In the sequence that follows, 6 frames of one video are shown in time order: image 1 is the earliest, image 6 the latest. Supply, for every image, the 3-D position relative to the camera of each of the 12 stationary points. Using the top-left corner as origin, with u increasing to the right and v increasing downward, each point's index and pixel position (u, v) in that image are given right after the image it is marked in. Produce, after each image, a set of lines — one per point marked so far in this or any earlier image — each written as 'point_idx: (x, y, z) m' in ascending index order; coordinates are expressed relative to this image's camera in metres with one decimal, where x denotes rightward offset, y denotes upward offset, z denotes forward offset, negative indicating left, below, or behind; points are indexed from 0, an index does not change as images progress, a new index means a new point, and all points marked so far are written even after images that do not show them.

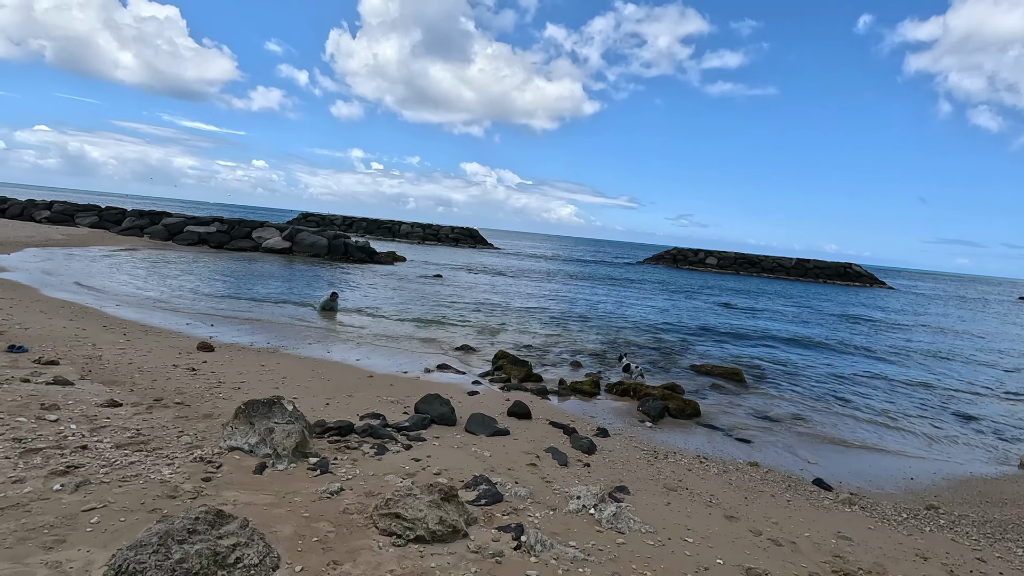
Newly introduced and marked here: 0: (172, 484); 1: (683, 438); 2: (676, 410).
0: (-3.0, -1.7, +4.7) m
1: (+2.9, -2.5, +9.0) m
2: (+3.1, -2.3, +10.2) m
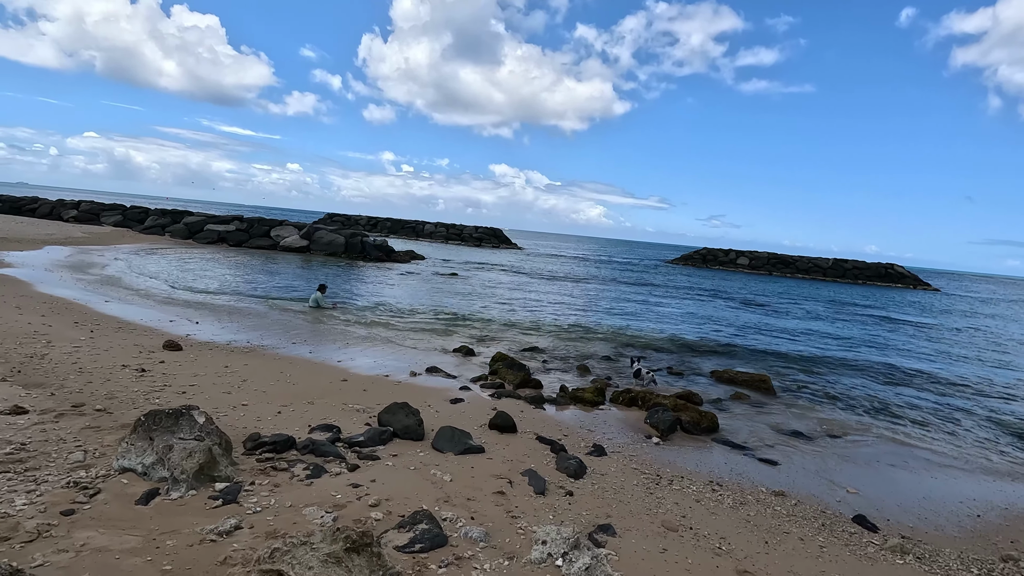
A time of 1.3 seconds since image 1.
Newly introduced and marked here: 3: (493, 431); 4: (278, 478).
0: (-3.5, -1.6, +3.7) m
1: (+2.6, -2.4, +7.7) m
2: (+3.0, -2.2, +8.9) m
3: (-0.3, -2.0, +7.3) m
4: (-2.2, -1.8, +5.0) m
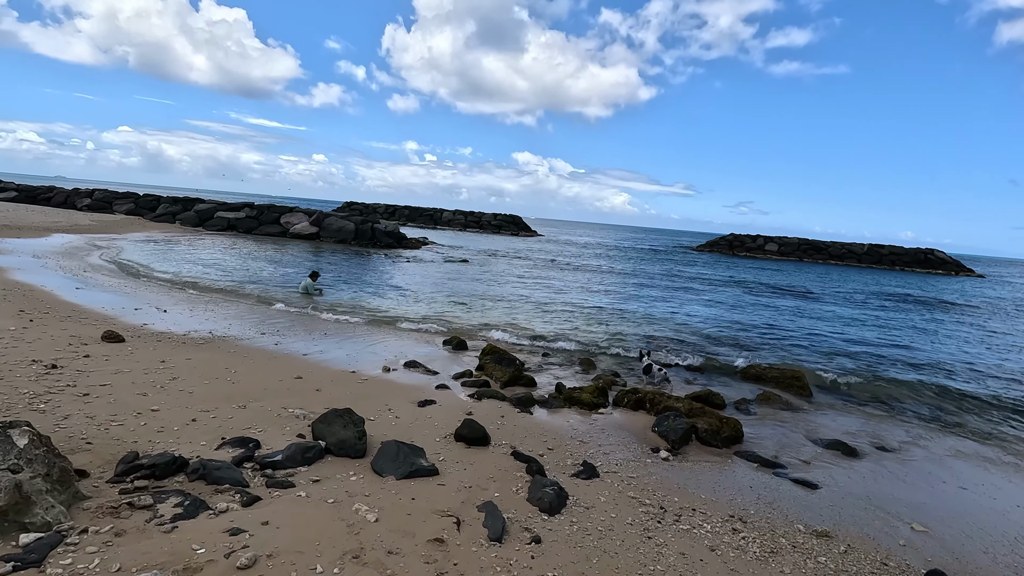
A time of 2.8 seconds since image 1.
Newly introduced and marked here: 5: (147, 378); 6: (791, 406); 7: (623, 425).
0: (-4.0, -1.5, +2.5) m
1: (+2.3, -2.2, +6.1) m
2: (+2.7, -2.0, +7.4) m
3: (-0.6, -1.7, +5.9) m
4: (-2.6, -1.6, +3.7) m
5: (-4.7, -1.2, +6.9) m
6: (+4.9, -2.1, +9.5) m
7: (+1.6, -1.9, +7.5) m
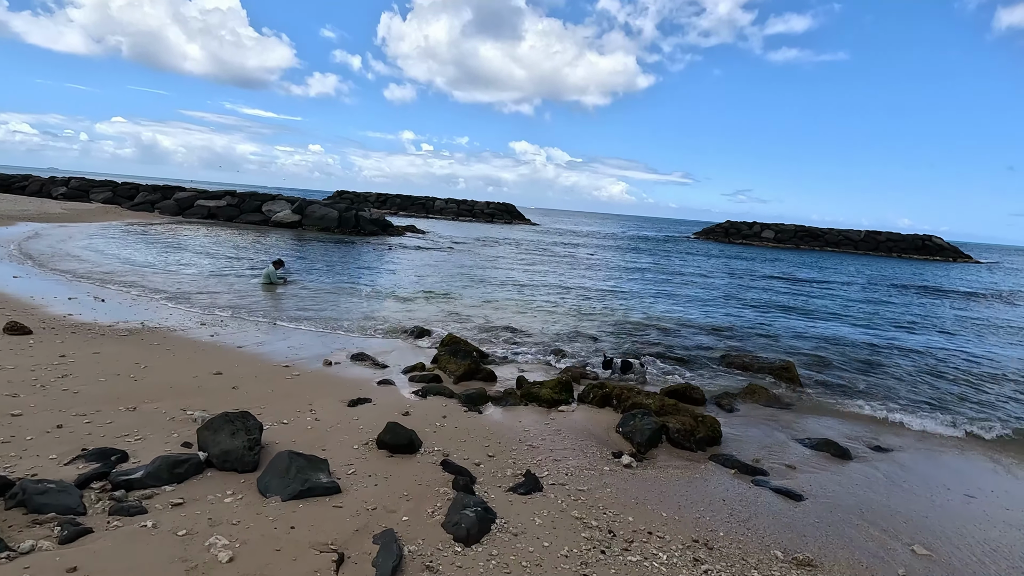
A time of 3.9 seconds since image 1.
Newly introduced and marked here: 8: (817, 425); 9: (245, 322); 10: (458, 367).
0: (-4.6, -1.4, +1.5) m
1: (+1.6, -2.0, +5.2) m
2: (+2.0, -1.7, +6.5) m
3: (-1.3, -1.6, +5.0) m
4: (-3.3, -1.5, +2.8) m
5: (-5.4, -1.0, +6.0) m
6: (+4.3, -1.8, +8.6) m
7: (+0.9, -1.7, +6.6) m
8: (+4.4, -2.0, +7.7) m
9: (-5.4, -0.7, +10.9) m
10: (-0.8, -1.2, +8.1) m
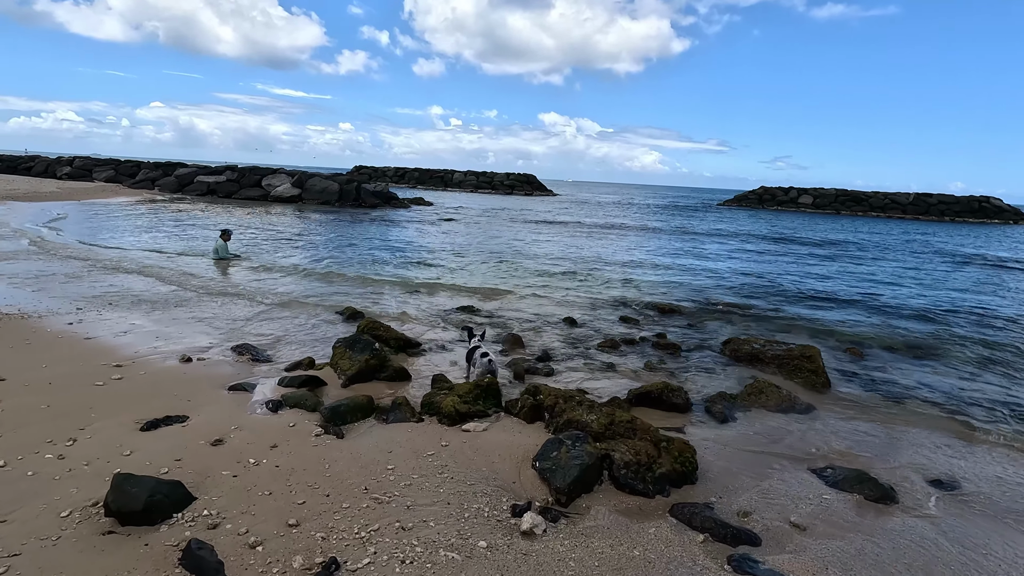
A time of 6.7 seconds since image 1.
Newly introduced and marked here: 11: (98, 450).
0: (-6.0, -1.4, -0.2) m
1: (+0.5, -1.7, +3.1) m
2: (+0.9, -1.4, +4.3) m
3: (-2.4, -1.4, +3.1) m
4: (-4.6, -1.4, +0.9) m
5: (-6.5, -0.8, +4.2) m
6: (+3.3, -1.4, +6.3) m
7: (-0.2, -1.4, +4.5) m
8: (+3.4, -1.6, +5.4) m
9: (-6.3, -0.3, +9.1) m
10: (-1.8, -0.9, +6.1) m
11: (-3.0, -1.2, +4.0) m
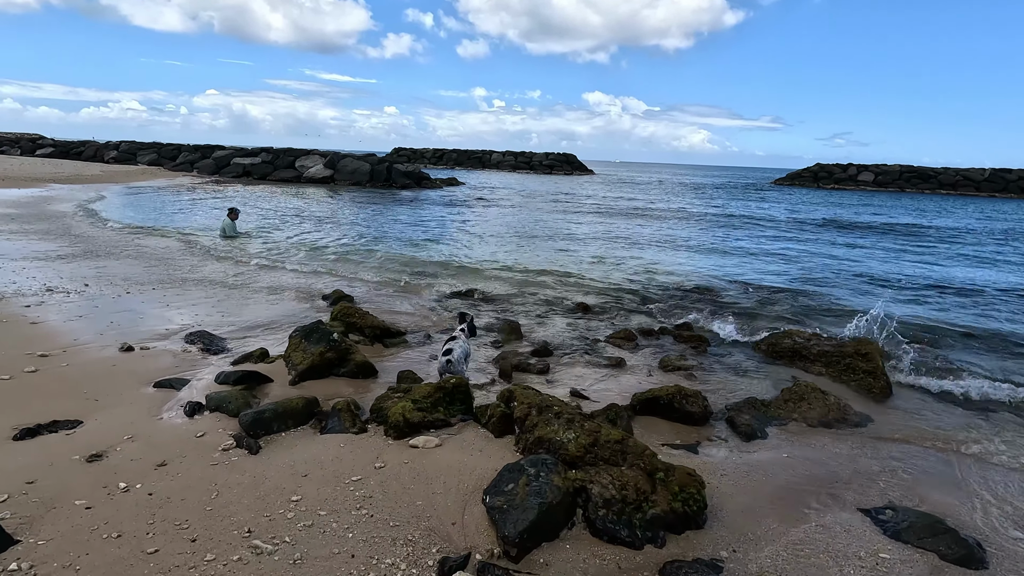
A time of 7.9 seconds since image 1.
0: (-6.7, -1.4, -0.7) m
1: (+0.1, -1.7, +2.1) m
2: (+0.6, -1.3, +3.2) m
3: (-2.9, -1.3, +2.3) m
4: (-5.2, -1.4, +0.3) m
5: (-6.8, -0.6, +3.8) m
6: (+3.1, -1.2, +5.0) m
7: (-0.5, -1.3, +3.5) m
8: (+3.1, -1.4, +4.2) m
9: (-6.2, 0.0, +8.6) m
10: (-2.0, -0.7, +5.2) m
11: (-3.4, -1.1, +3.2) m
